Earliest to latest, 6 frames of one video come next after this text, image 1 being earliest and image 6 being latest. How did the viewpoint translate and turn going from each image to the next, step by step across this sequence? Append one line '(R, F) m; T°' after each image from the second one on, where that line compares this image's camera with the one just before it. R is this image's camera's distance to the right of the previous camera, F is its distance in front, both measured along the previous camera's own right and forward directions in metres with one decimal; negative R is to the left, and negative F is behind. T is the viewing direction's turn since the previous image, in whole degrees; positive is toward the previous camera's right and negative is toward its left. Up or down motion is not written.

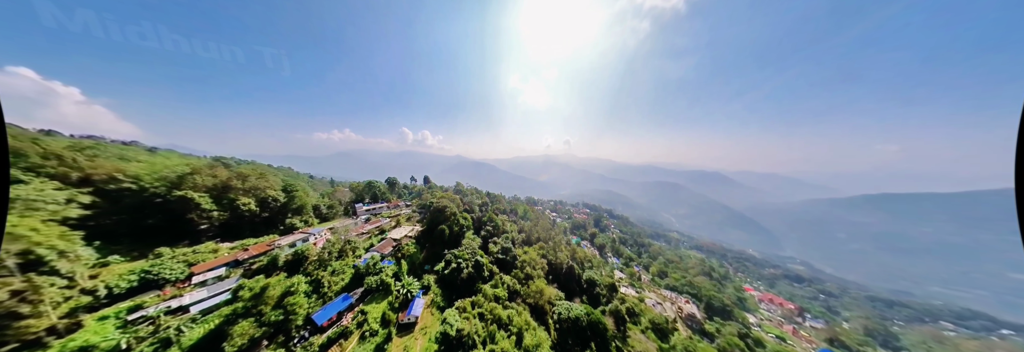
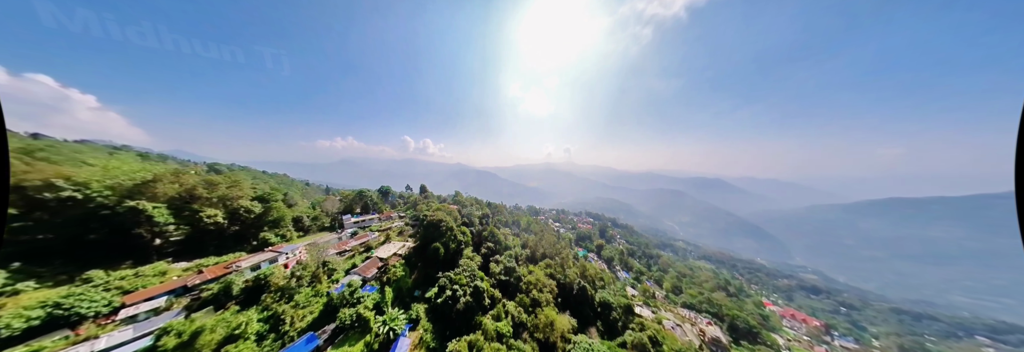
(-0.1, +0.5) m; 0°
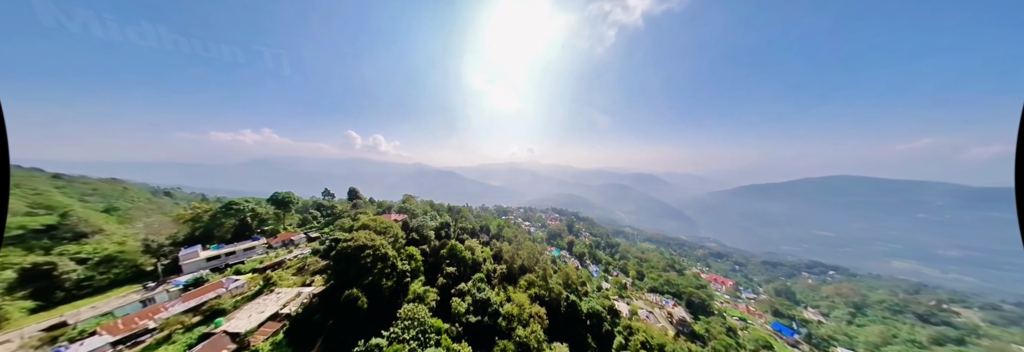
(-0.1, +1.3) m; +11°
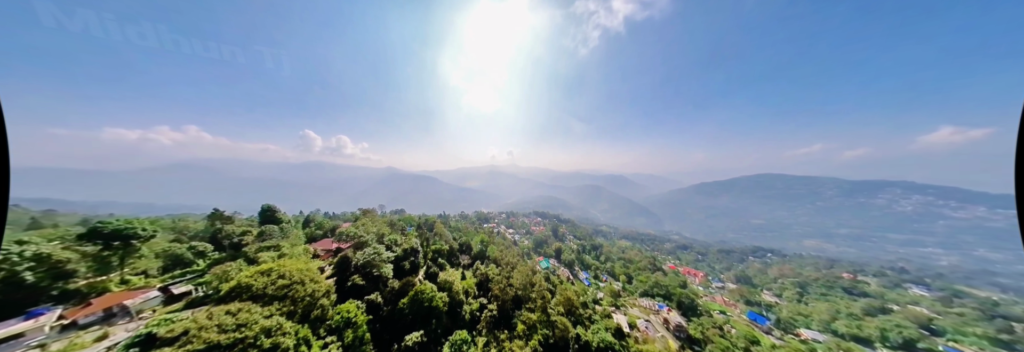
(-0.2, +1.1) m; +7°
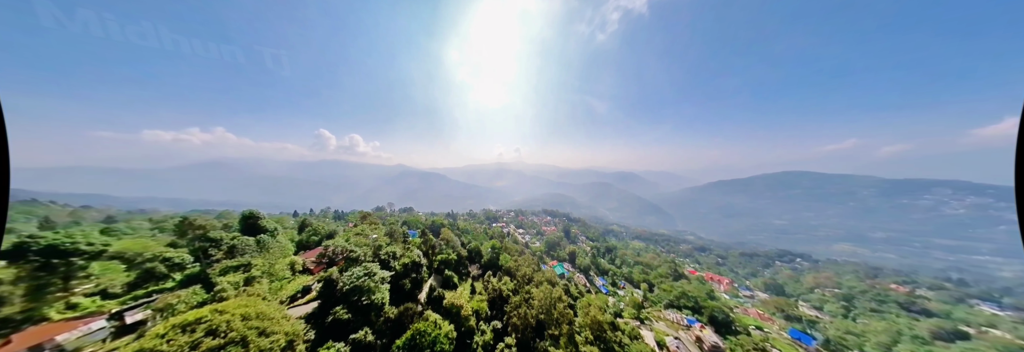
(-0.2, +0.7) m; -3°
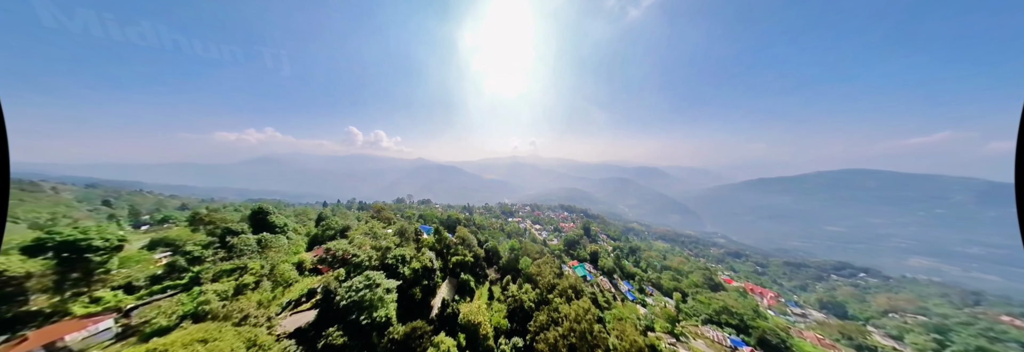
(-0.2, +0.5) m; -5°
